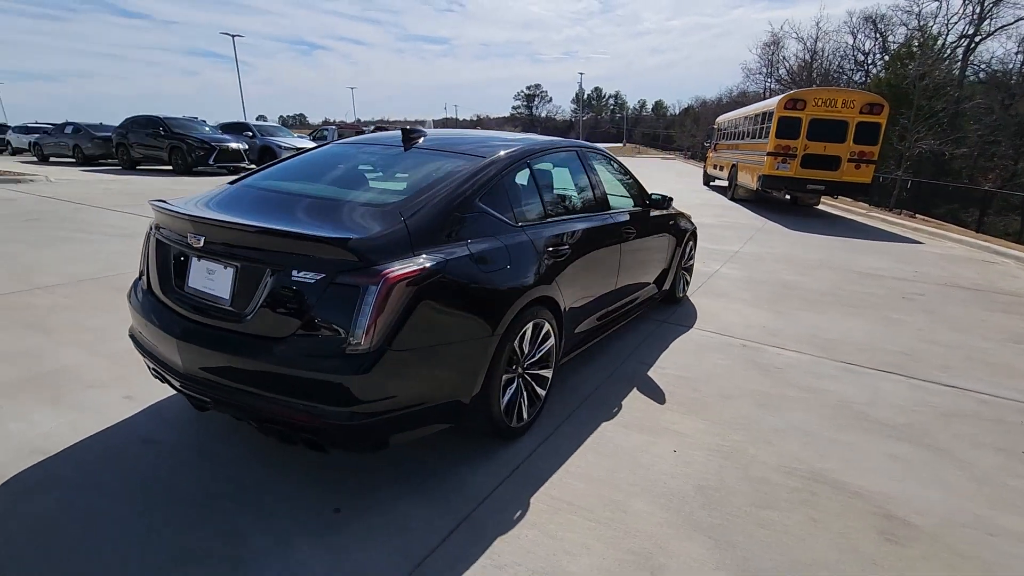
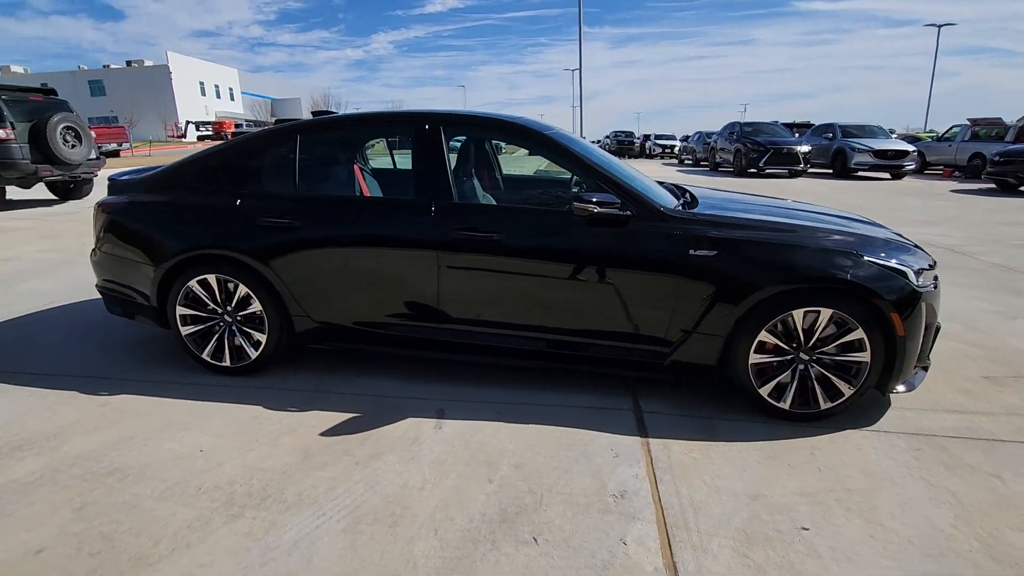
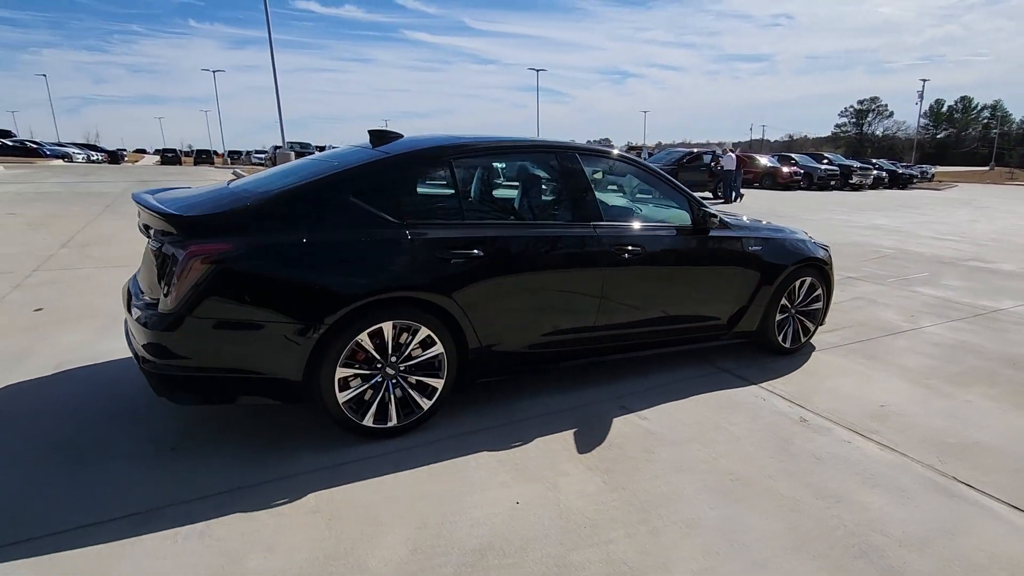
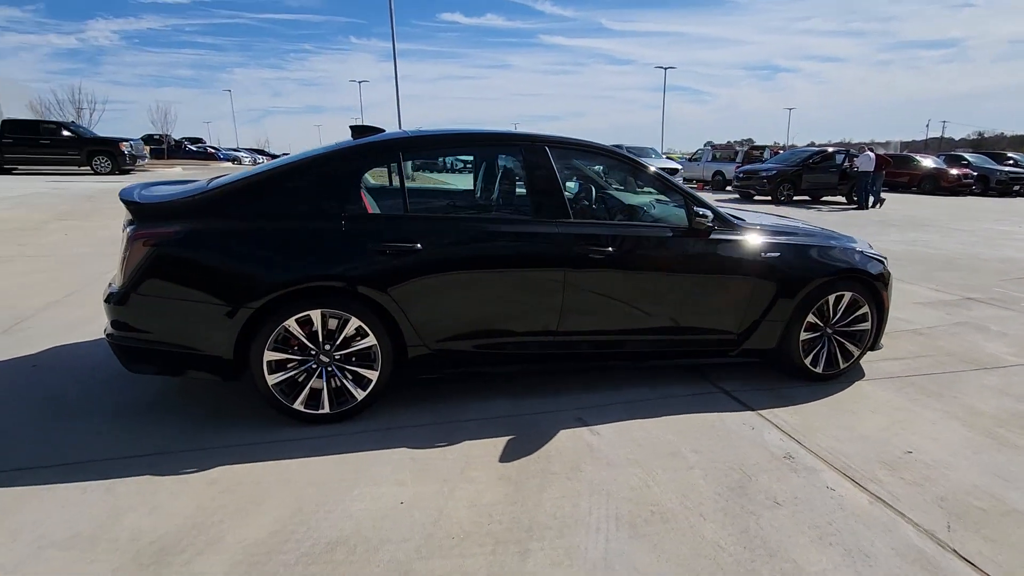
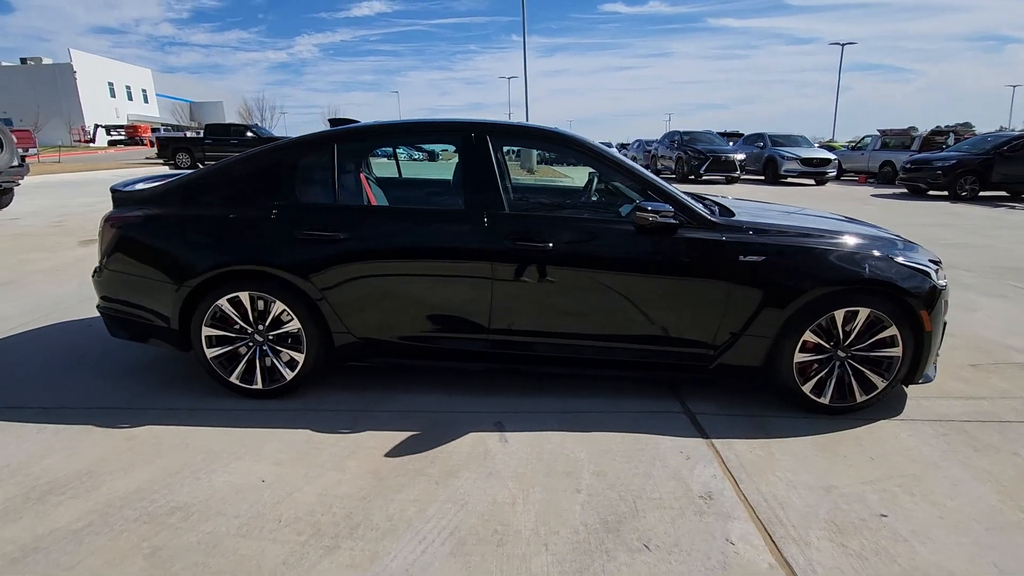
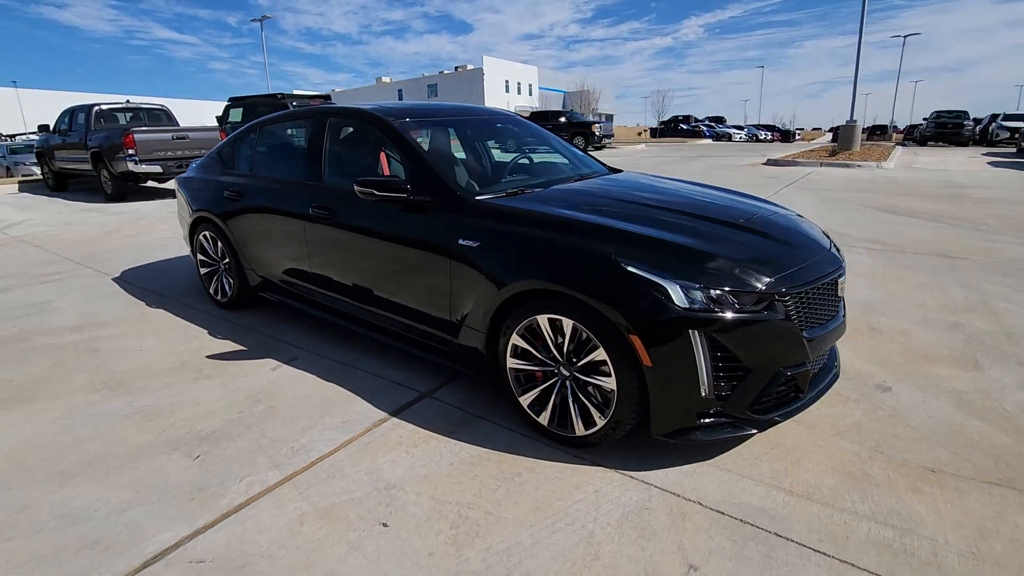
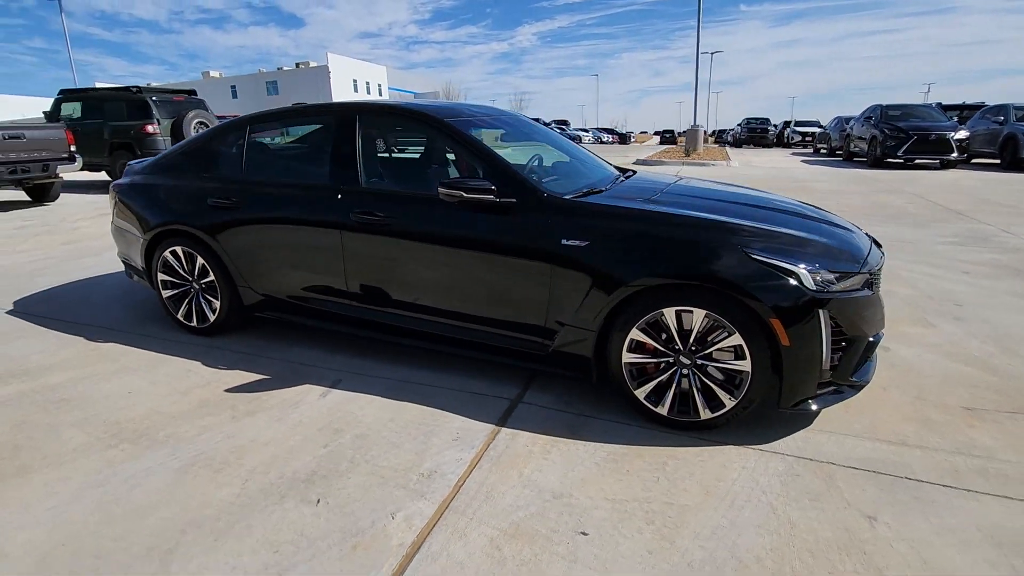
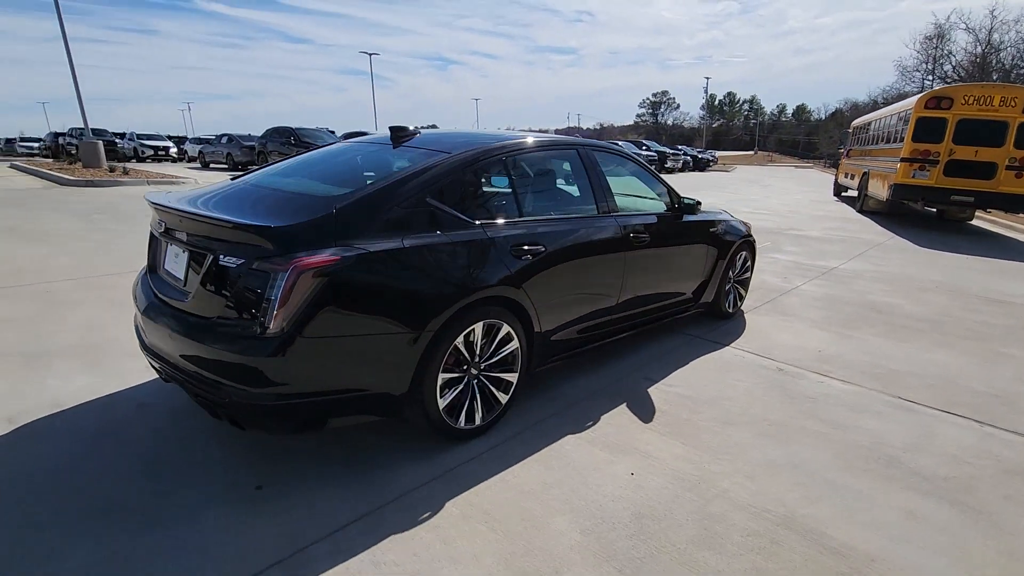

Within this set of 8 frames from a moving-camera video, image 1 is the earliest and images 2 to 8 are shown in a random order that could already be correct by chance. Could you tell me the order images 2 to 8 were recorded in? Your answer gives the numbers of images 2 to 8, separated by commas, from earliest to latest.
8, 3, 4, 5, 2, 7, 6
